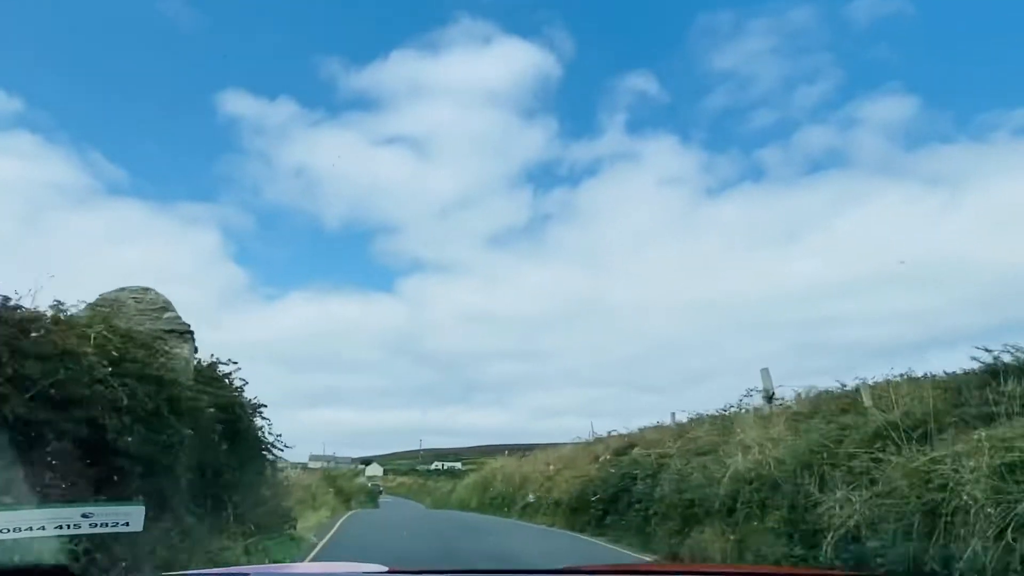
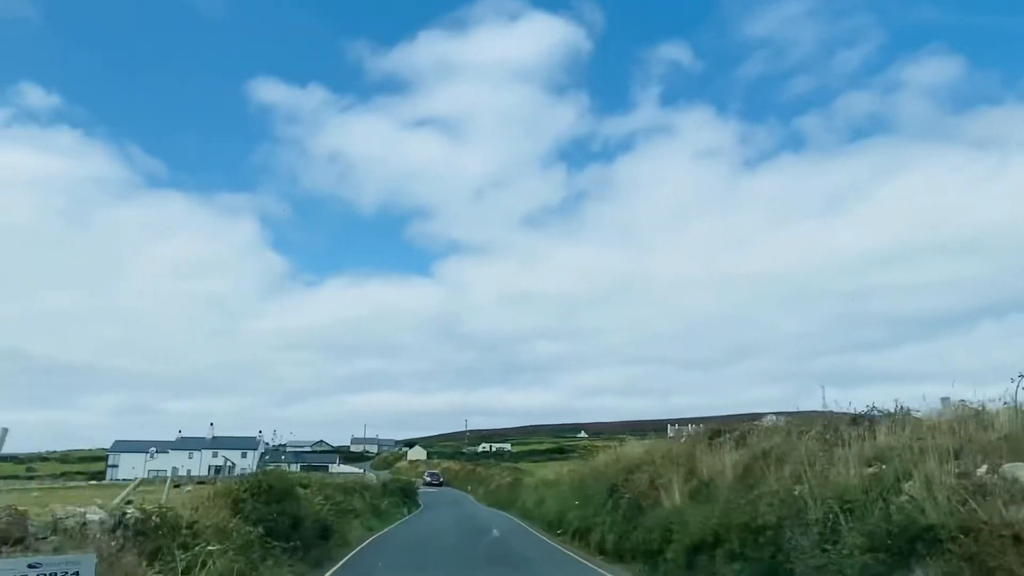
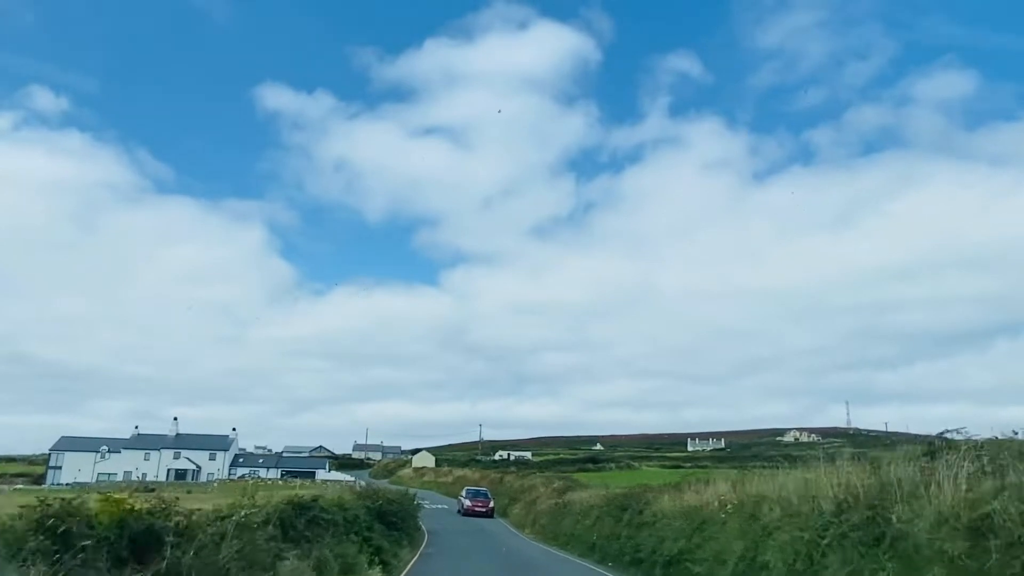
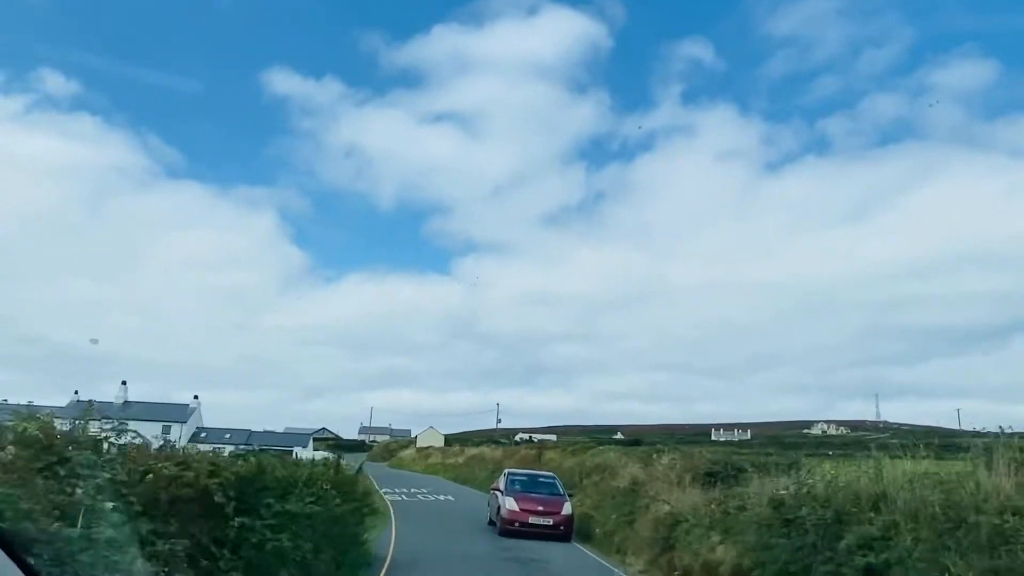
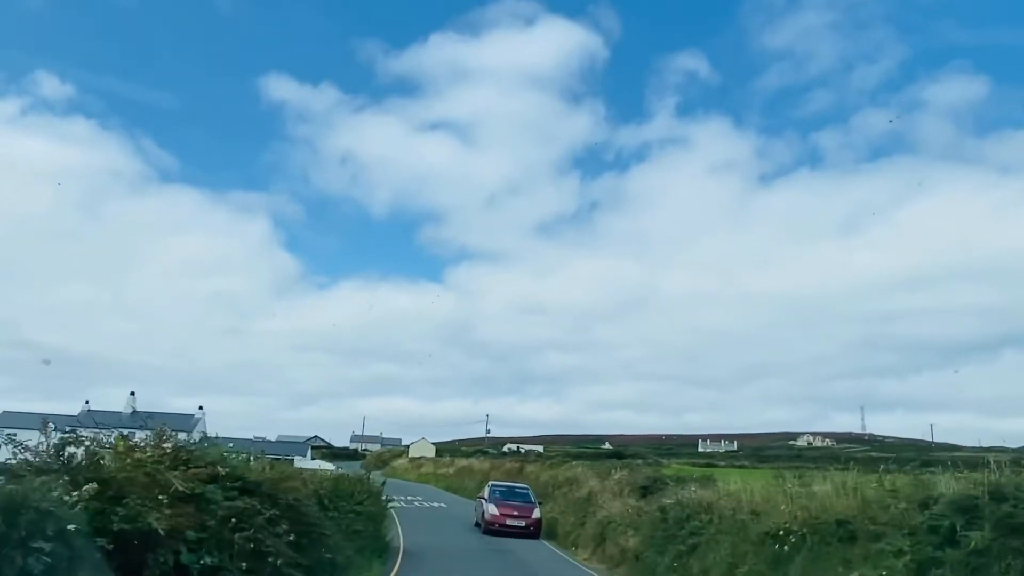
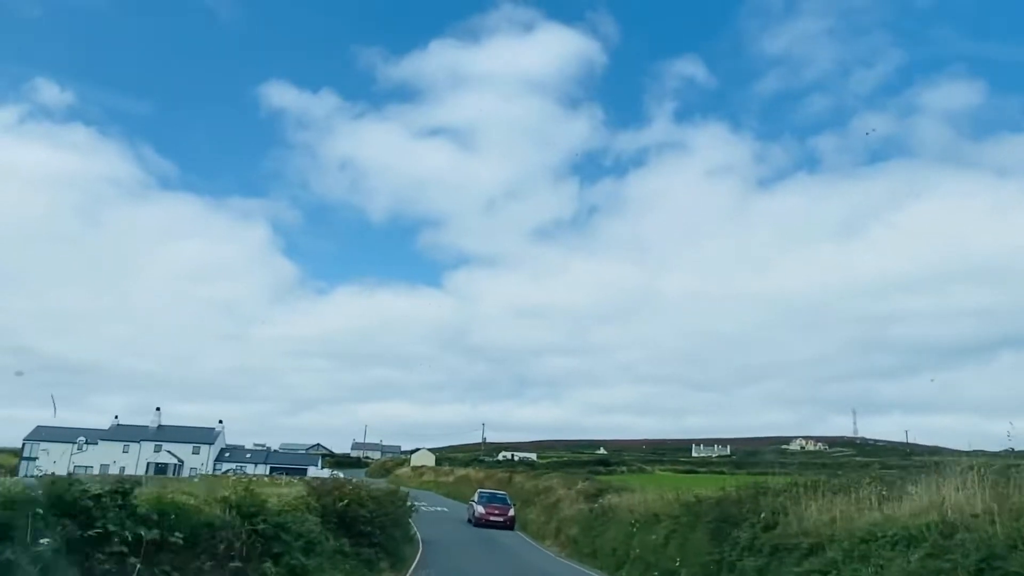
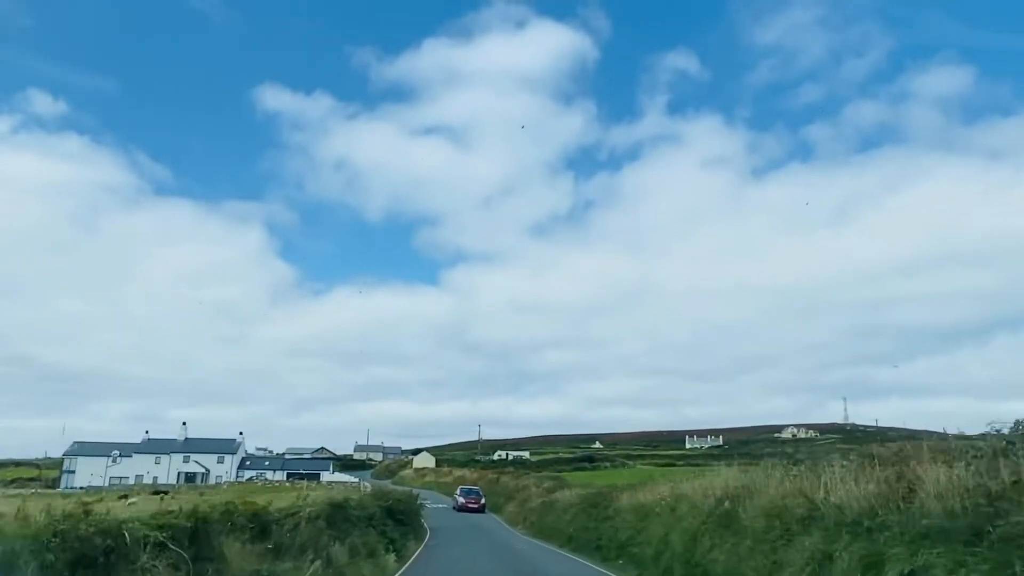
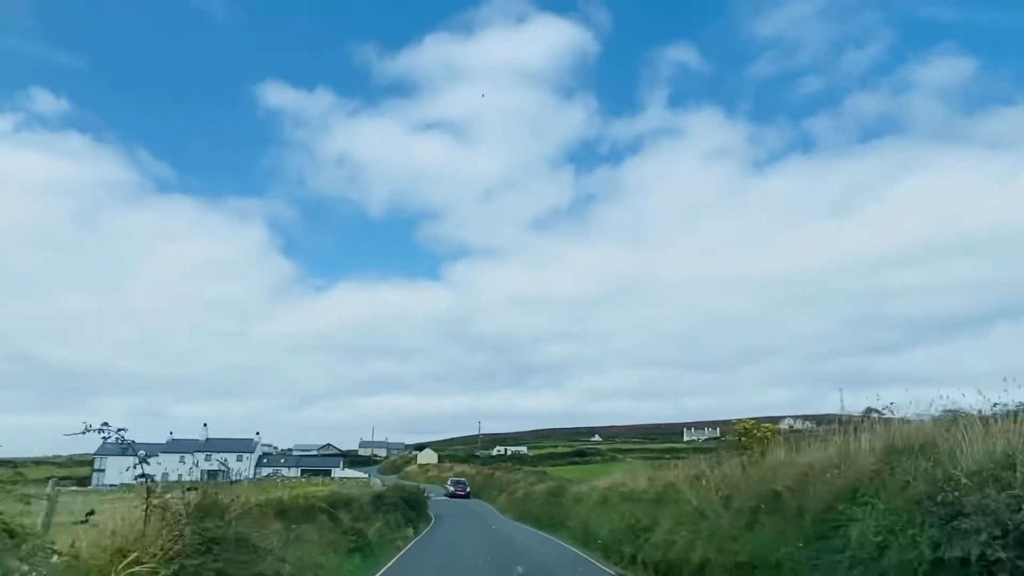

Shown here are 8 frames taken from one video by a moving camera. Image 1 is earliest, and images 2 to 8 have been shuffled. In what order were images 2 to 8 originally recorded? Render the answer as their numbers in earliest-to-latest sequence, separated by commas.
2, 8, 7, 3, 6, 5, 4
